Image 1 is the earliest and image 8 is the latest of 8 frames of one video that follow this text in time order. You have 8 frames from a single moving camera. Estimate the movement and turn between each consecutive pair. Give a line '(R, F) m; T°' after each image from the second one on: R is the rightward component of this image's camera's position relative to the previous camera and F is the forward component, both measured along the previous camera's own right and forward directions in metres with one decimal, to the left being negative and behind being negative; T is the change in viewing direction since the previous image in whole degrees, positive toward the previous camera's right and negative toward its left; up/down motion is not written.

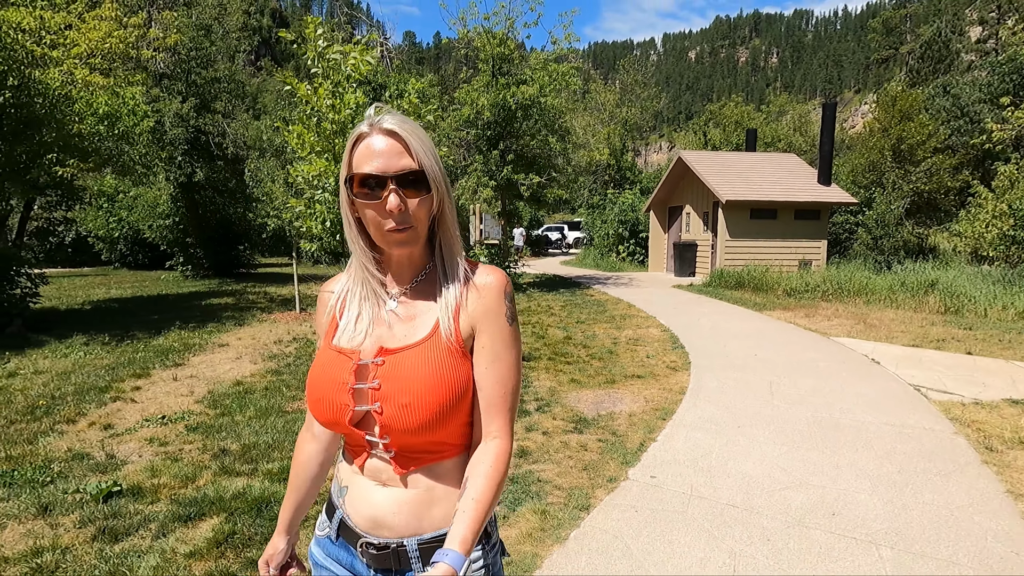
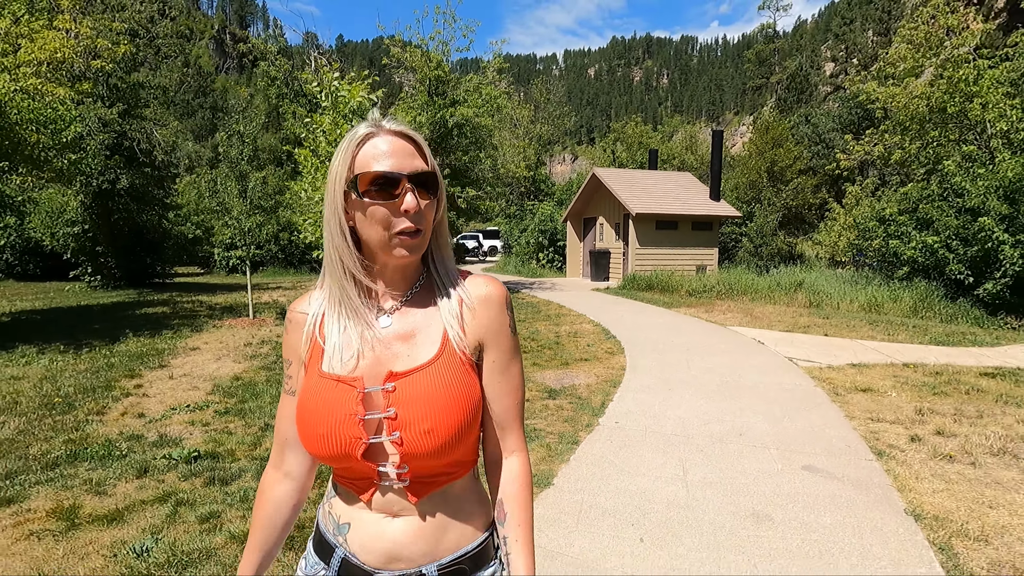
(-0.8, -1.1) m; +10°
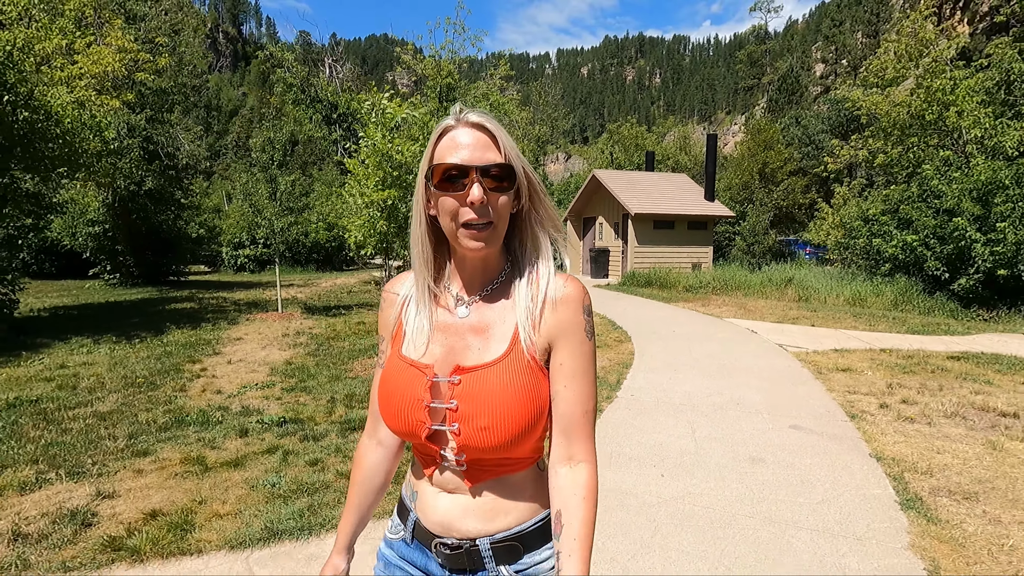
(-0.4, -0.8) m; +1°
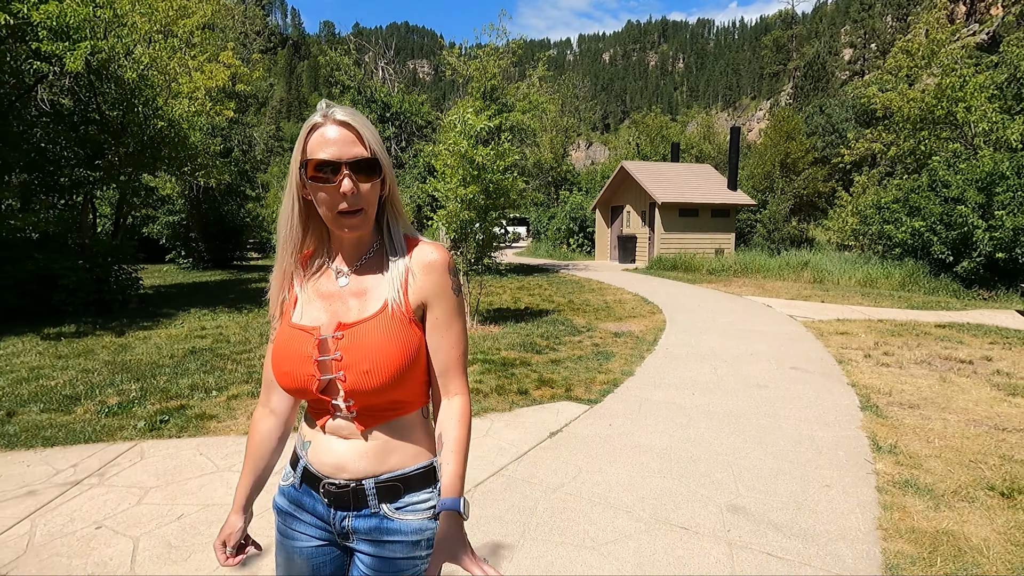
(-0.5, -1.6) m; -2°
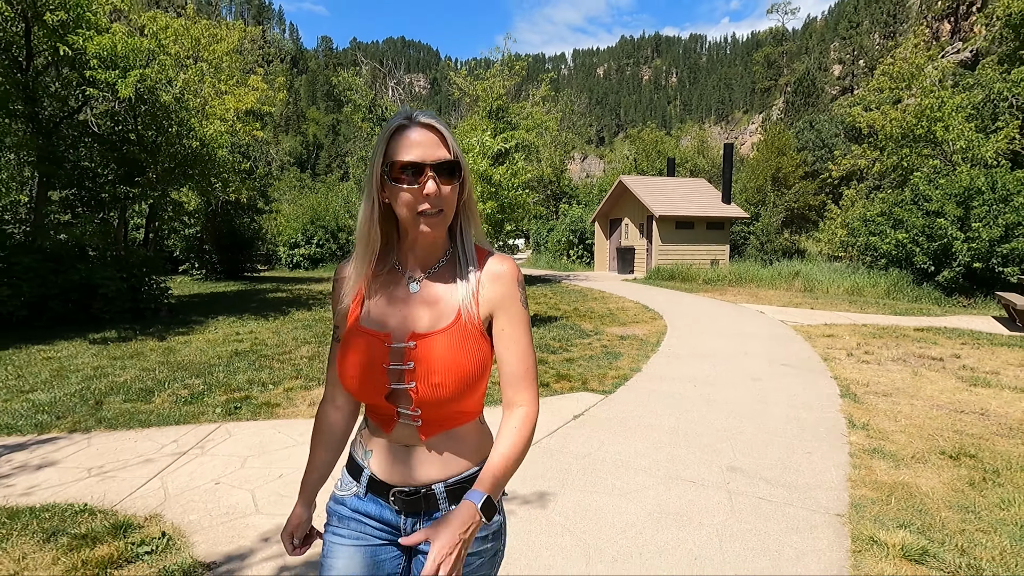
(-0.3, -0.7) m; 0°
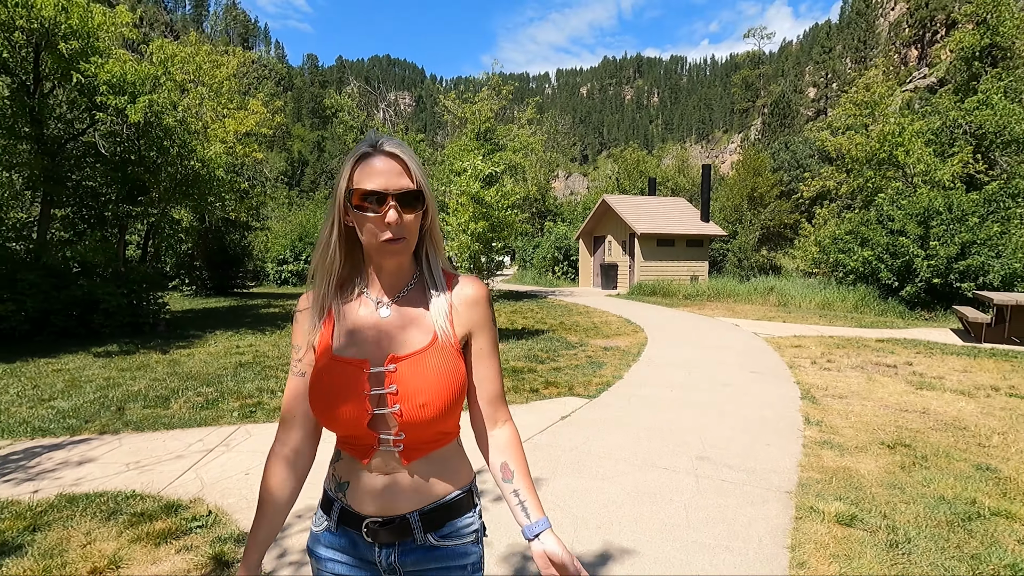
(-0.1, -0.6) m; +2°
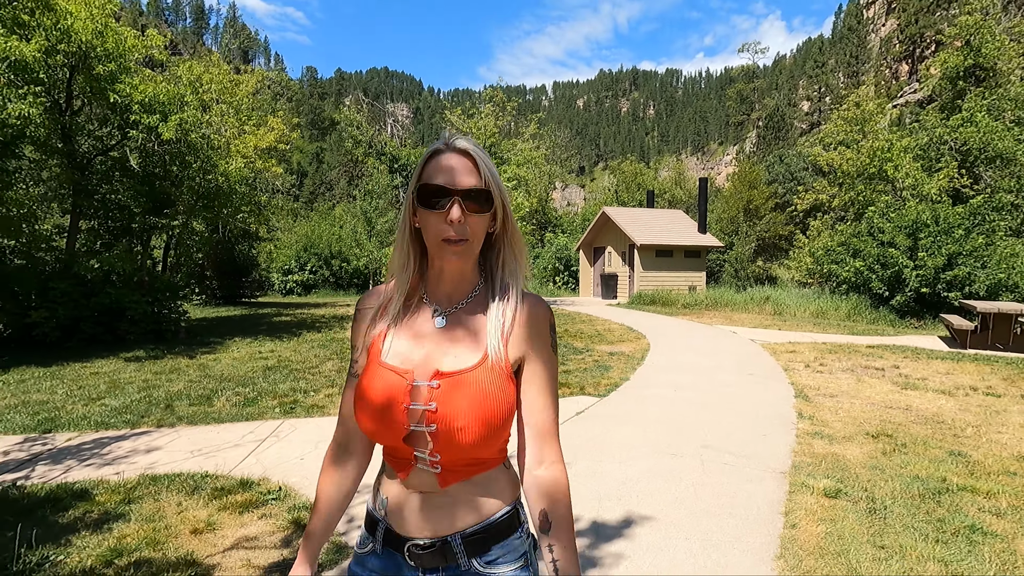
(-0.3, -0.5) m; 0°
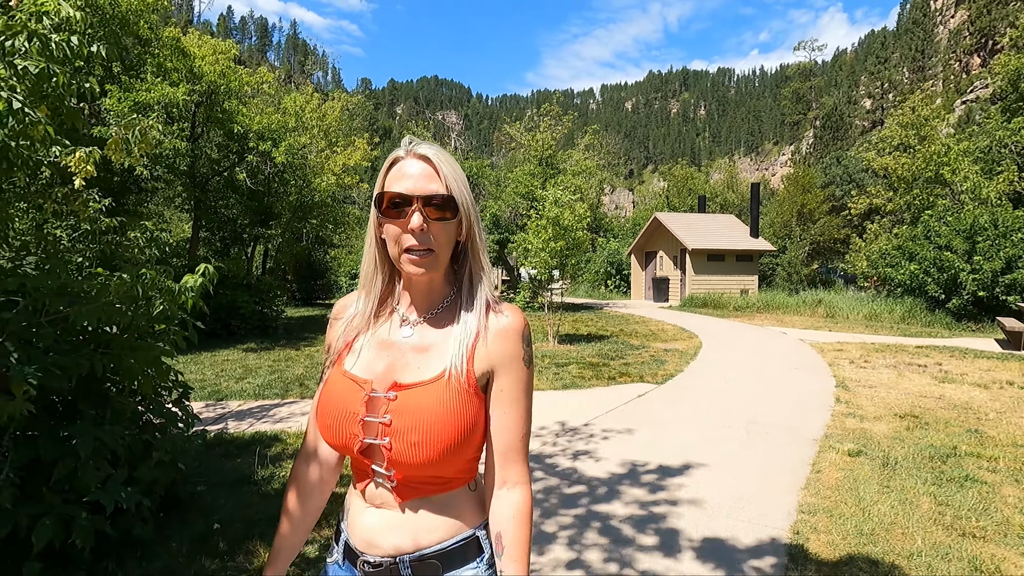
(-0.3, -1.2) m; -5°
